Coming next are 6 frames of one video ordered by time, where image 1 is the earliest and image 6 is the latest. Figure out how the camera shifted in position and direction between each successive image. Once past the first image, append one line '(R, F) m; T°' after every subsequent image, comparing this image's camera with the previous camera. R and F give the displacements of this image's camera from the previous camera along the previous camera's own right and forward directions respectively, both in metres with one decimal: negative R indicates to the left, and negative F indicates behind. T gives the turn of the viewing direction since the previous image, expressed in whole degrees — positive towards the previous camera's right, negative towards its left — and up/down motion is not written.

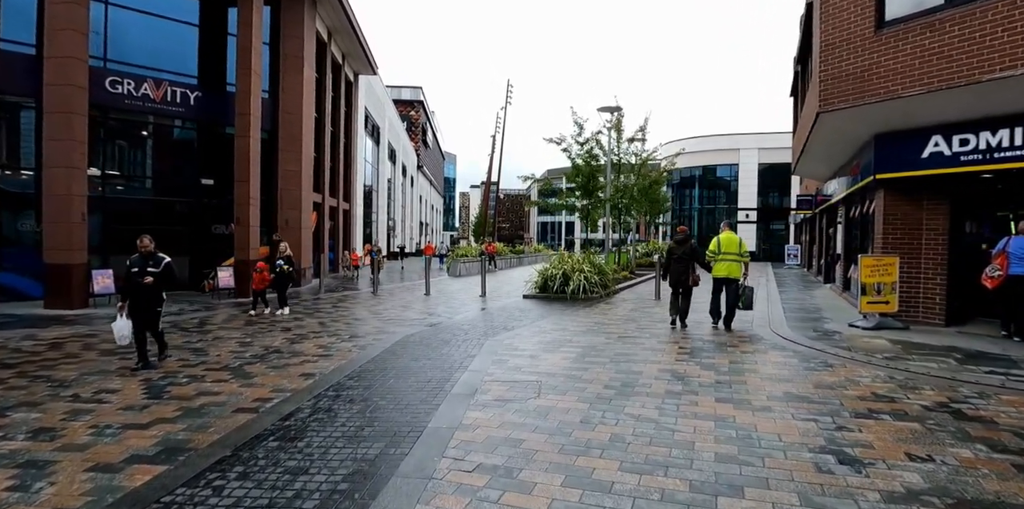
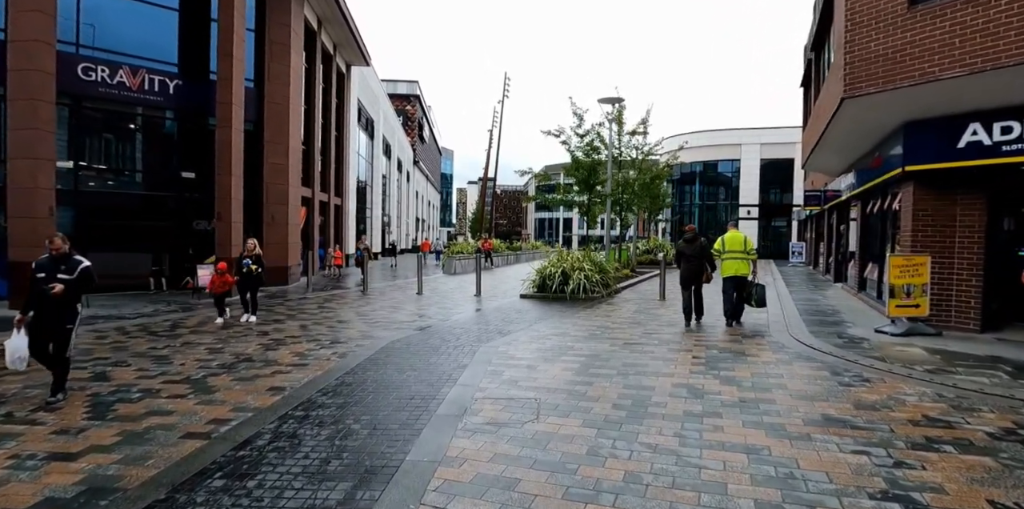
(0.0, +0.8) m; 0°
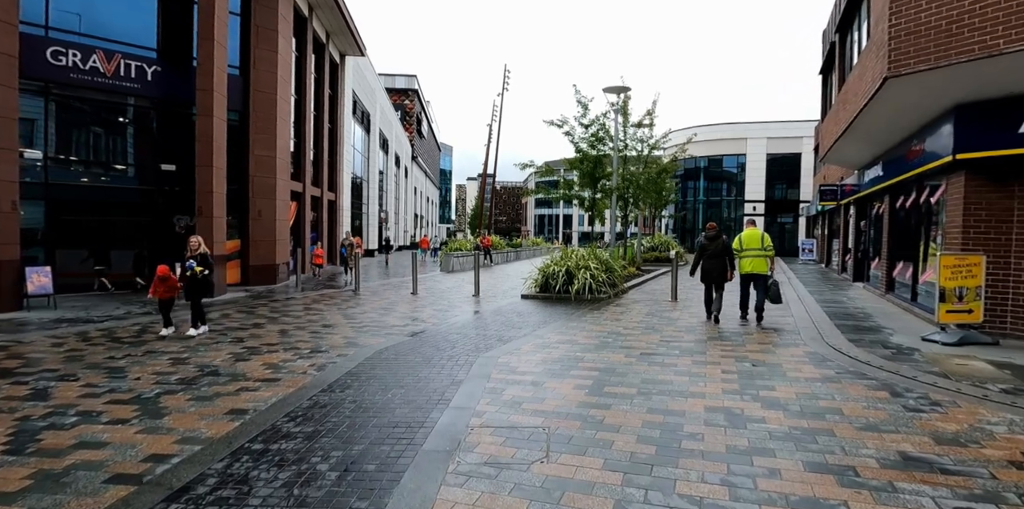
(0.0, +0.9) m; 0°
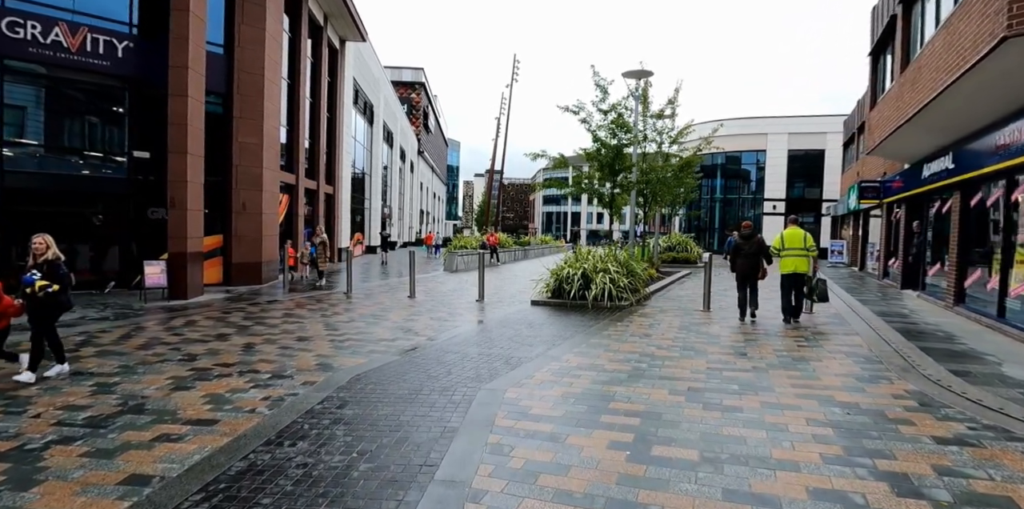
(0.0, +1.5) m; -1°
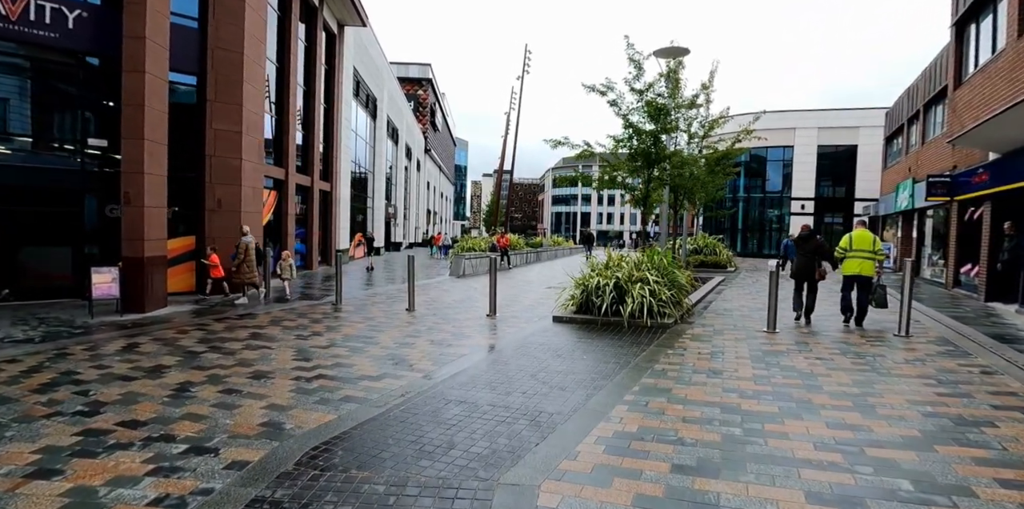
(-0.2, +2.0) m; -1°
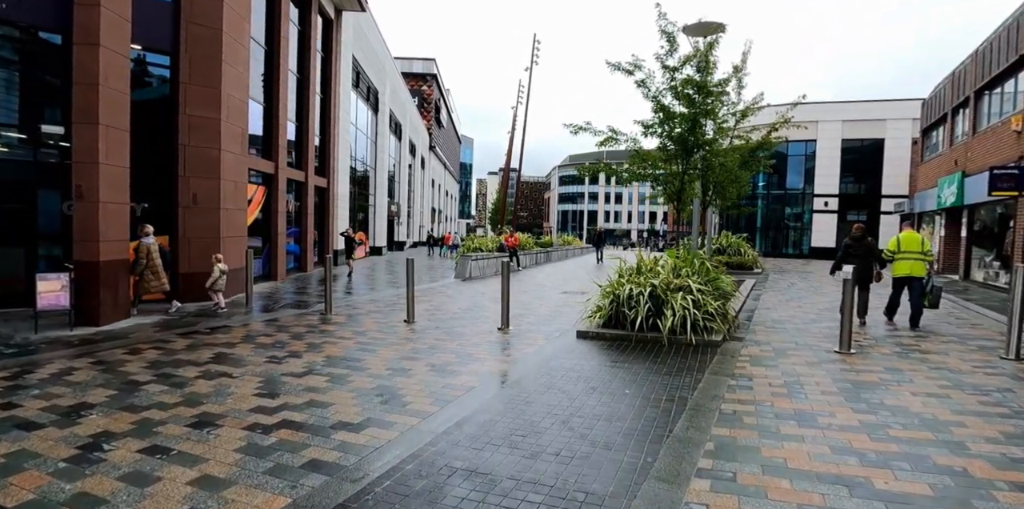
(-0.2, +1.5) m; -1°
